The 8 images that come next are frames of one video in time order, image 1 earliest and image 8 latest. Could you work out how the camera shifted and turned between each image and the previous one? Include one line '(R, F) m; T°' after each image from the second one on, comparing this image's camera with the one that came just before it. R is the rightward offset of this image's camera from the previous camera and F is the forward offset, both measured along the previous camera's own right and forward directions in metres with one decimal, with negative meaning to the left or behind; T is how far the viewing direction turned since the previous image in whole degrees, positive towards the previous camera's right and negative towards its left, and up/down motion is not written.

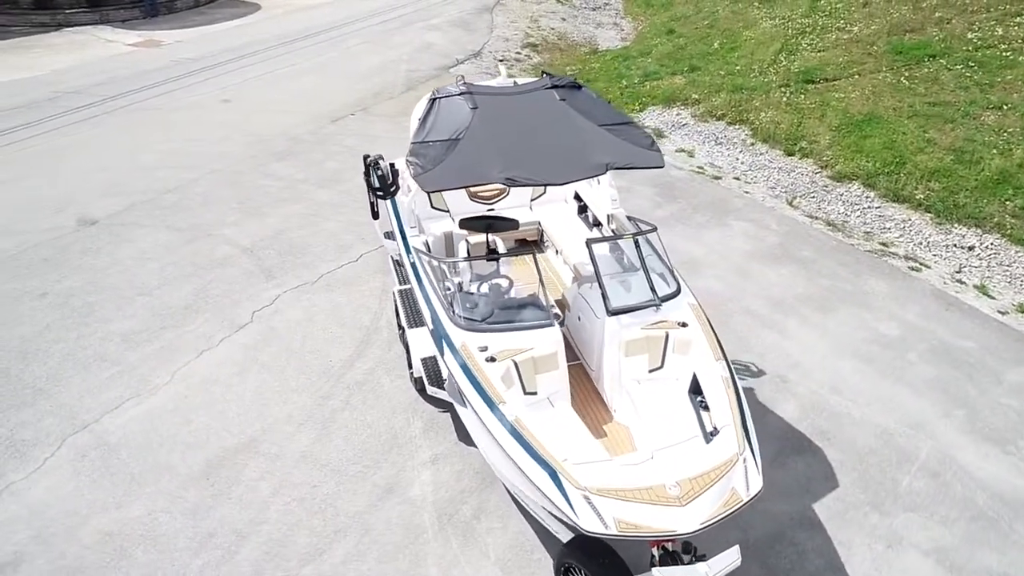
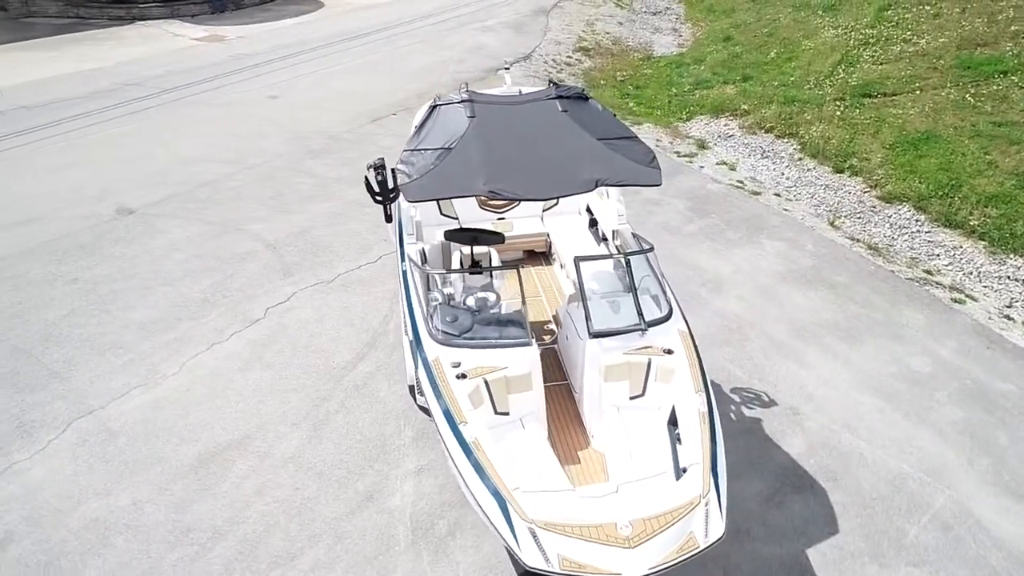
(+0.6, +0.2) m; -5°
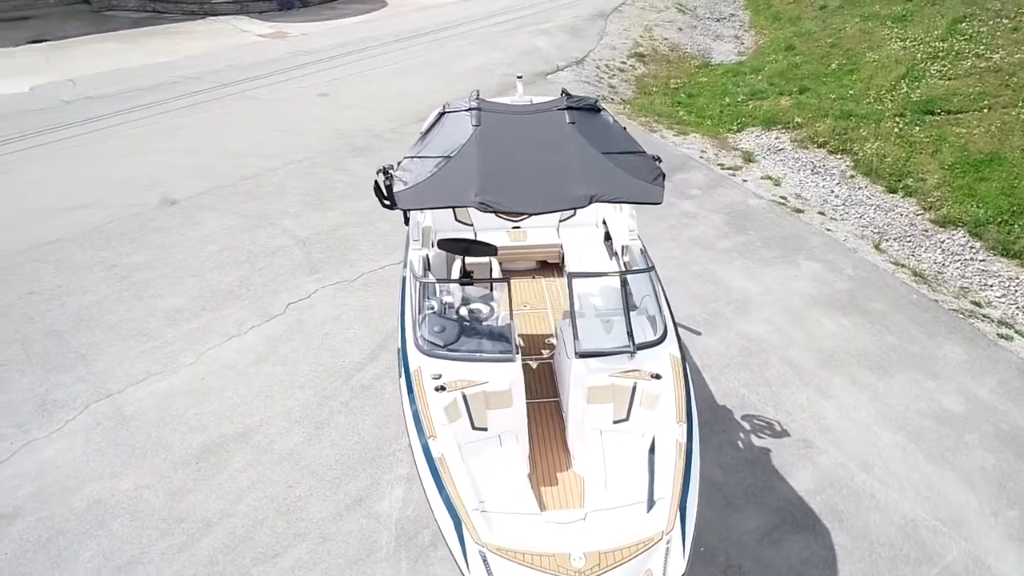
(+0.6, +0.1) m; -5°
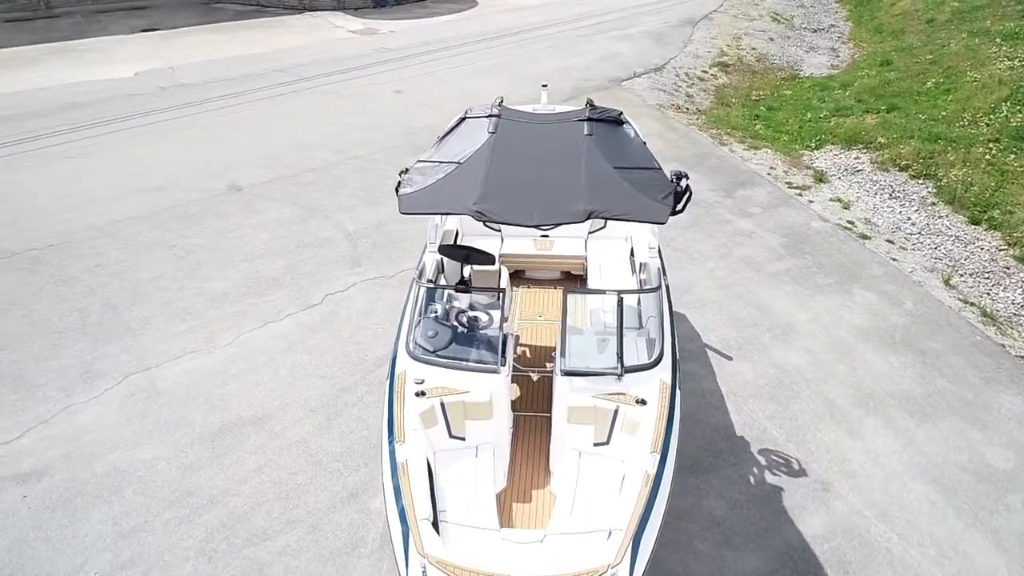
(+0.7, +0.1) m; -7°
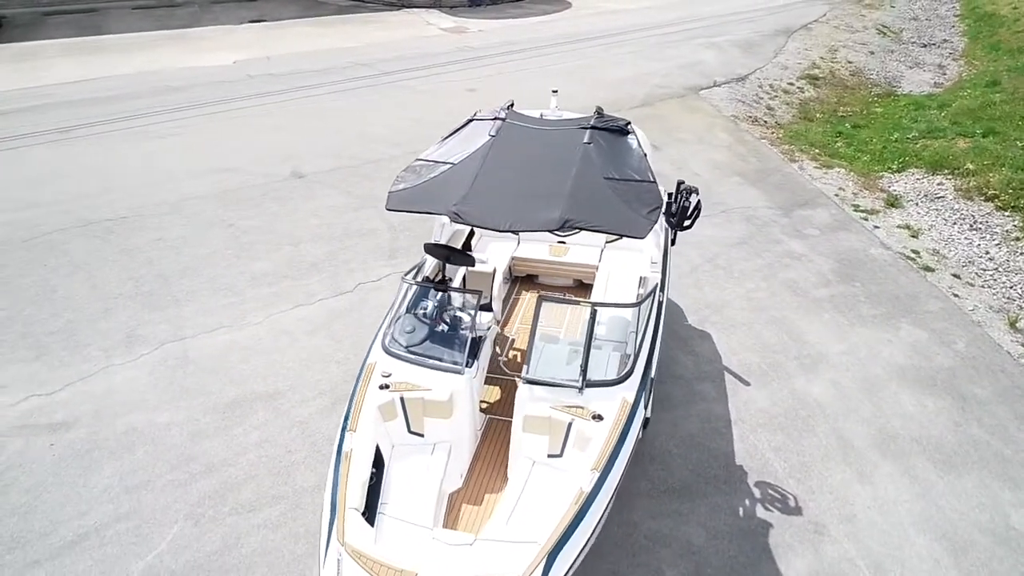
(+0.9, +0.1) m; -8°
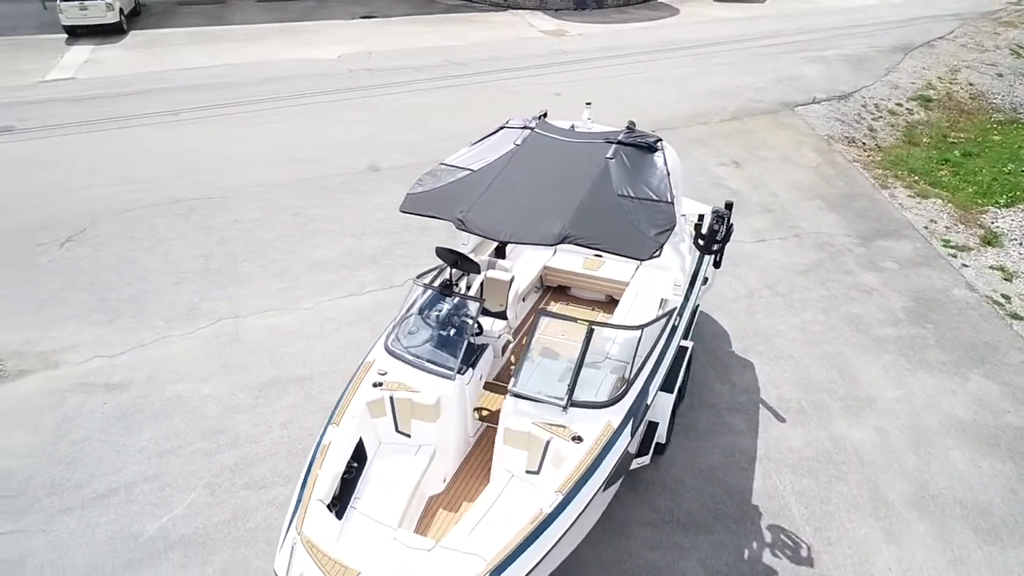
(+0.8, +0.1) m; -8°
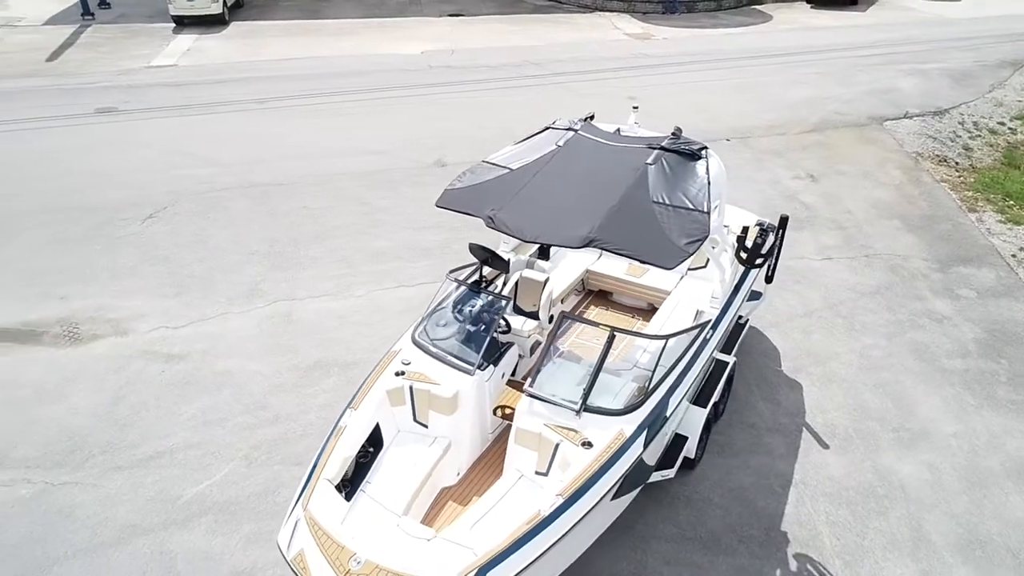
(+0.4, 0.0) m; -6°
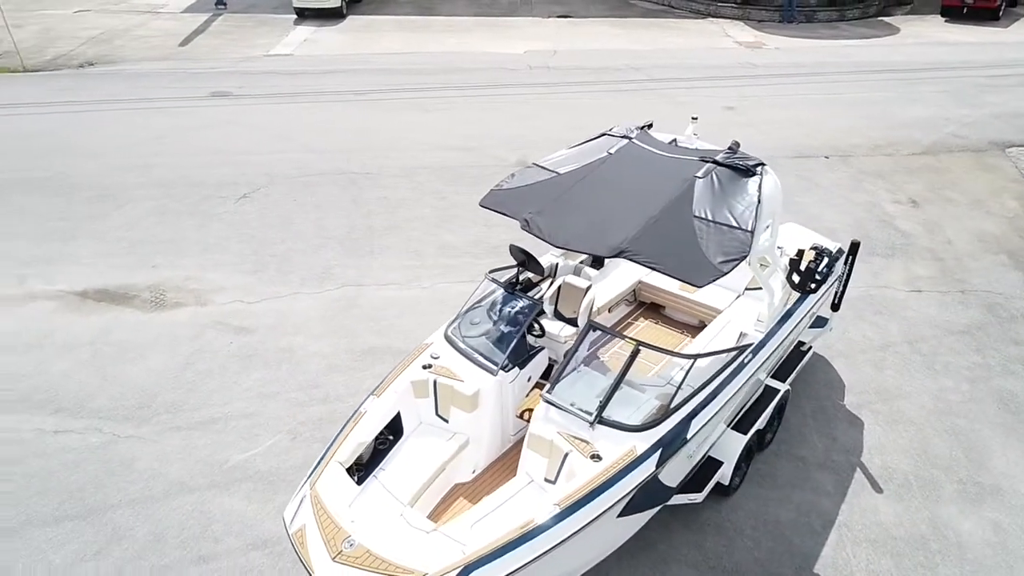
(+0.5, 0.0) m; -8°
